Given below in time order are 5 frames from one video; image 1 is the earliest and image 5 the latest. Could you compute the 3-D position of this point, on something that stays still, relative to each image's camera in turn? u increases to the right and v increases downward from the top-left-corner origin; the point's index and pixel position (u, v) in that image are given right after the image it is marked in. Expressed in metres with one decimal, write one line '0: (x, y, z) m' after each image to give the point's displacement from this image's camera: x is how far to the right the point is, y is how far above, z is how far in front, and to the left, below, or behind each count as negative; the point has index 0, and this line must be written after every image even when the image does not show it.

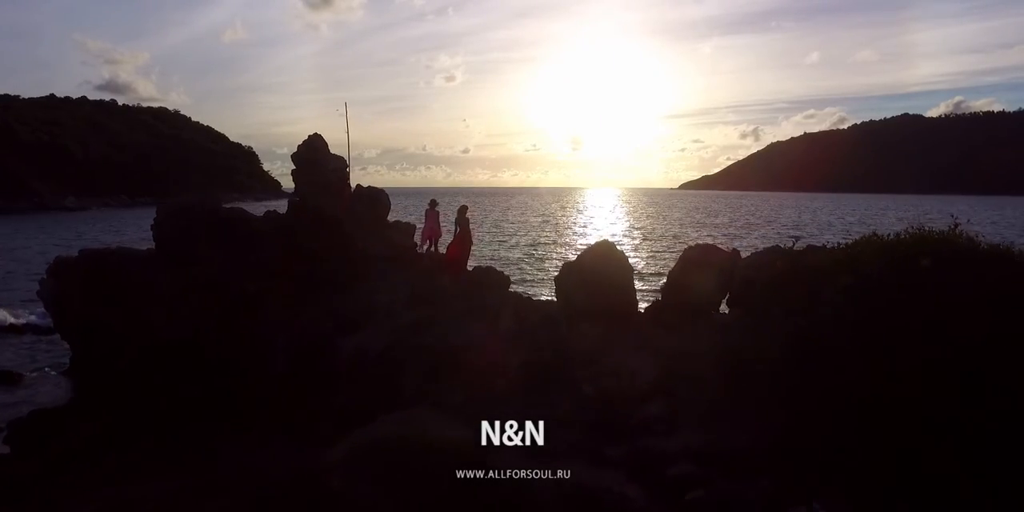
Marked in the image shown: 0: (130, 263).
0: (-9.0, -0.1, +16.4) m
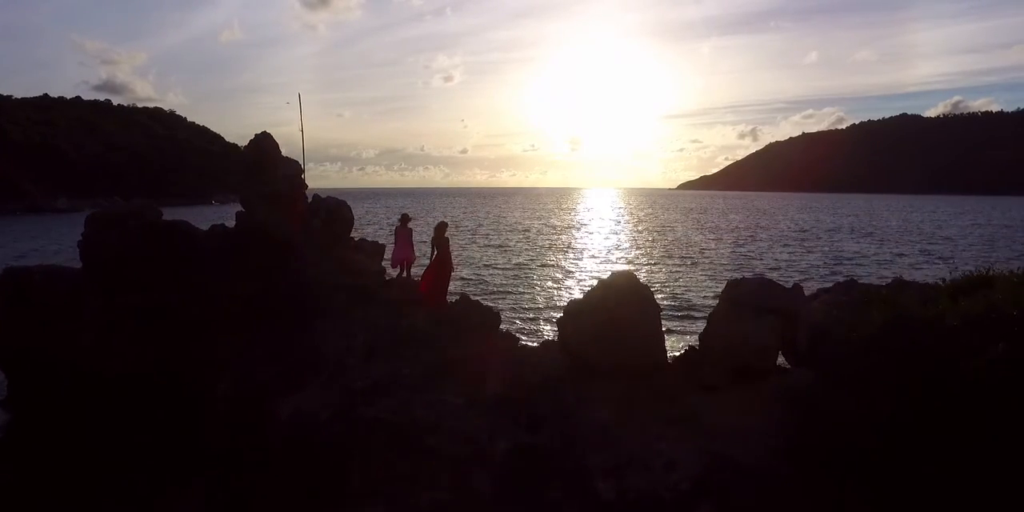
0: (-9.2, -0.6, +13.9) m
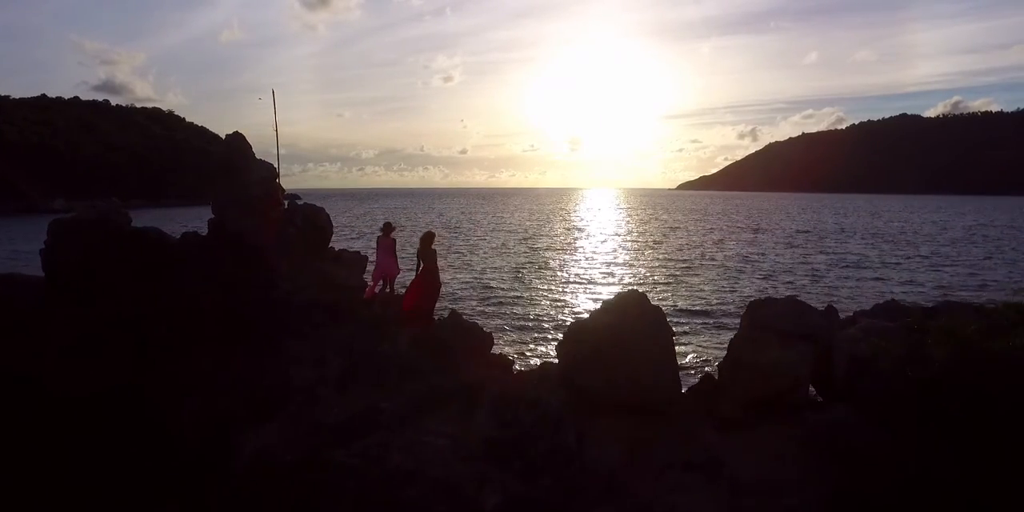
0: (-9.2, -0.7, +13.0) m
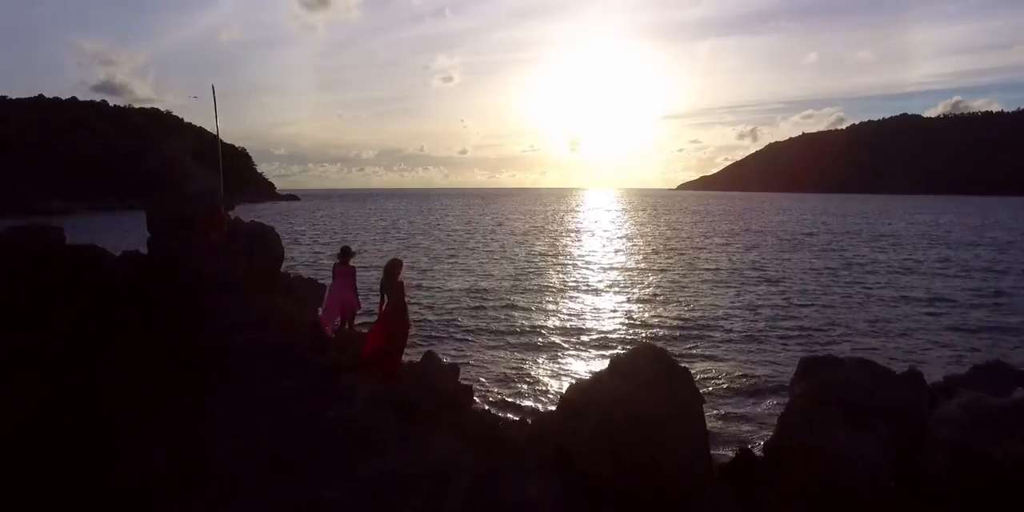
0: (-9.4, -1.1, +11.3) m
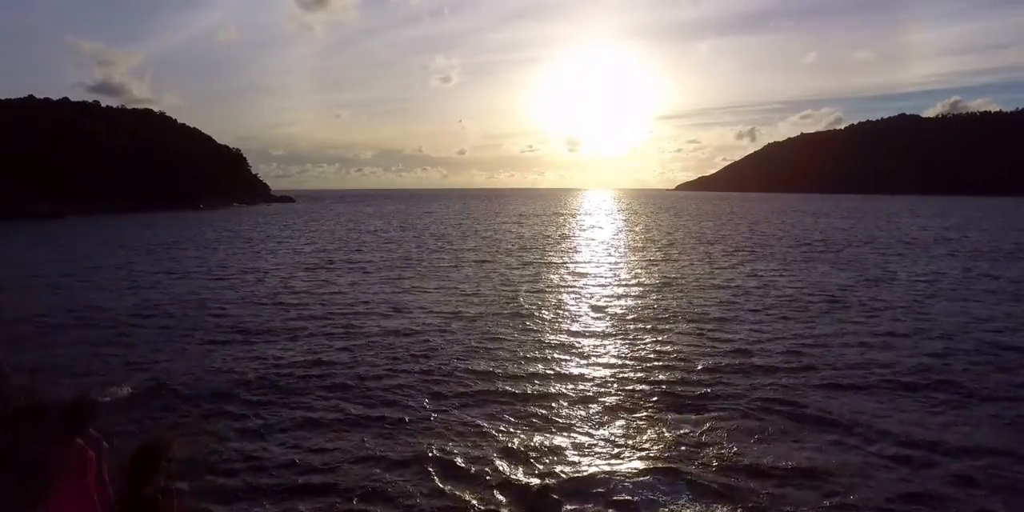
0: (-8.7, -1.6, +9.4) m
